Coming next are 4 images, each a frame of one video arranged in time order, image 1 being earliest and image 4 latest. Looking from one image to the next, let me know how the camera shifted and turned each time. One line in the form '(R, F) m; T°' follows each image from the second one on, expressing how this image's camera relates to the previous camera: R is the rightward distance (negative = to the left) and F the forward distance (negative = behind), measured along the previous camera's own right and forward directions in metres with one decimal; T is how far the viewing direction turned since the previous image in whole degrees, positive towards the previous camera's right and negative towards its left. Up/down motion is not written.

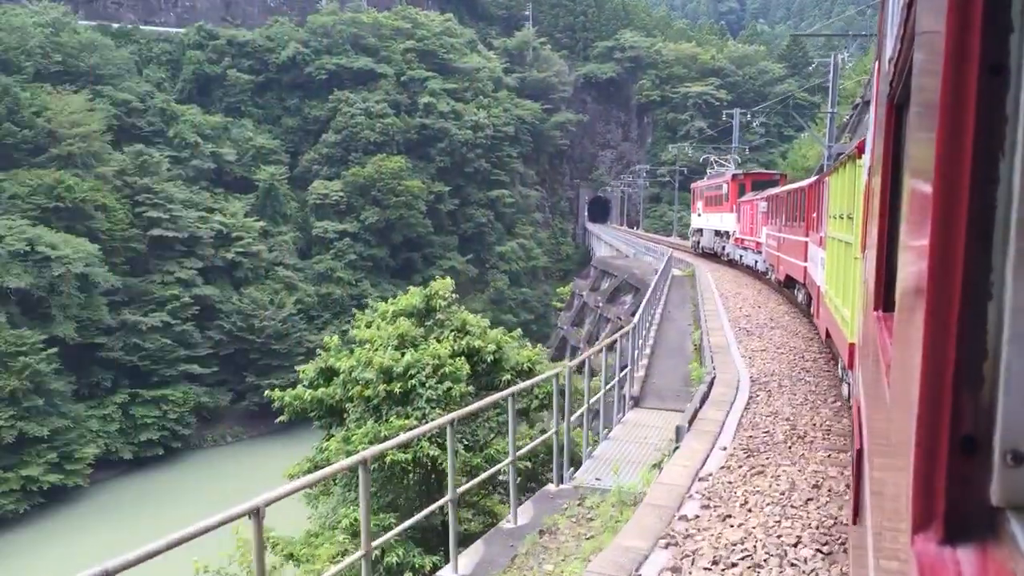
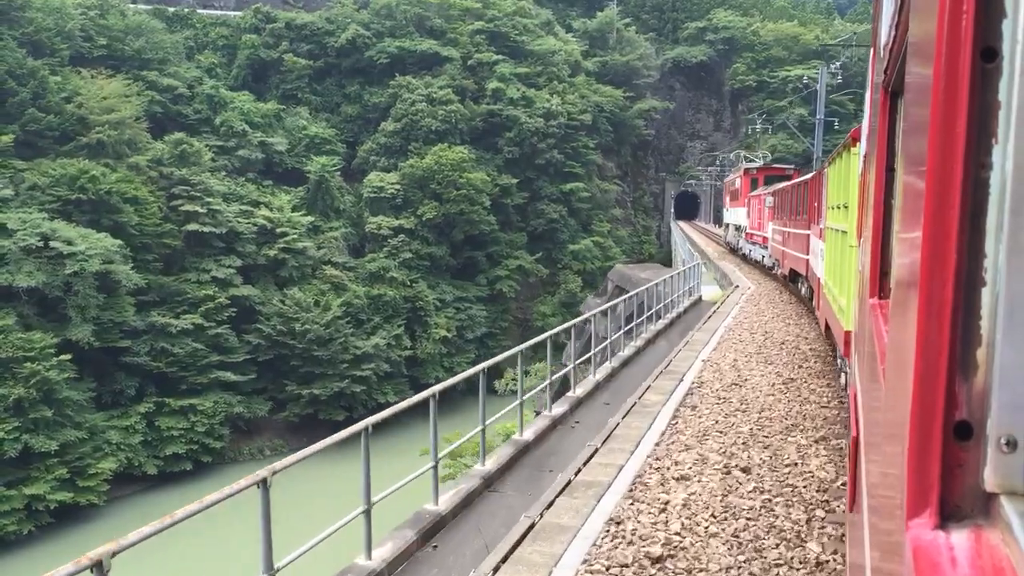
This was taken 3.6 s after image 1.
(+0.4, +1.7) m; -6°
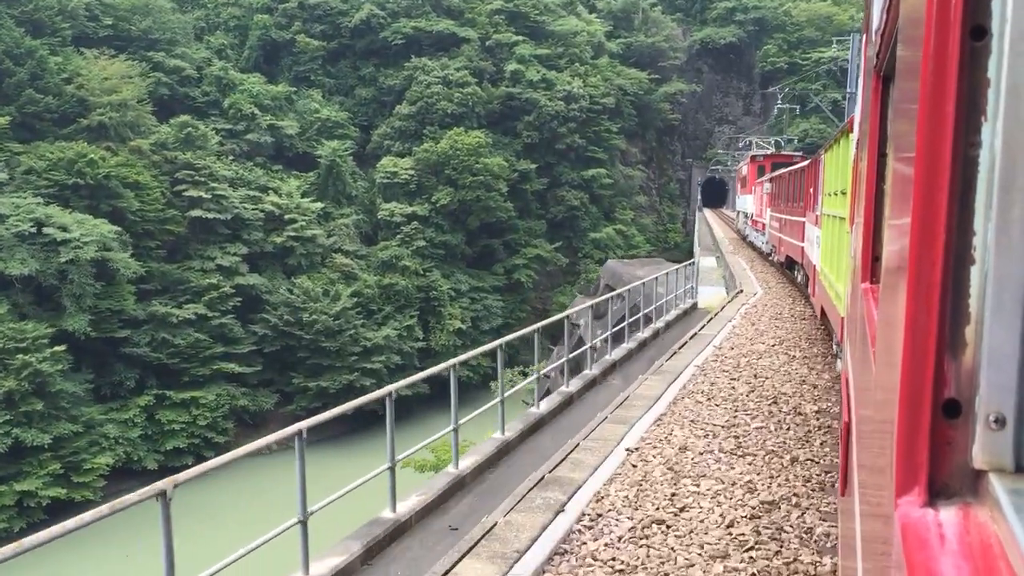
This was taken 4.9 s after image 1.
(+0.2, +0.6) m; -2°
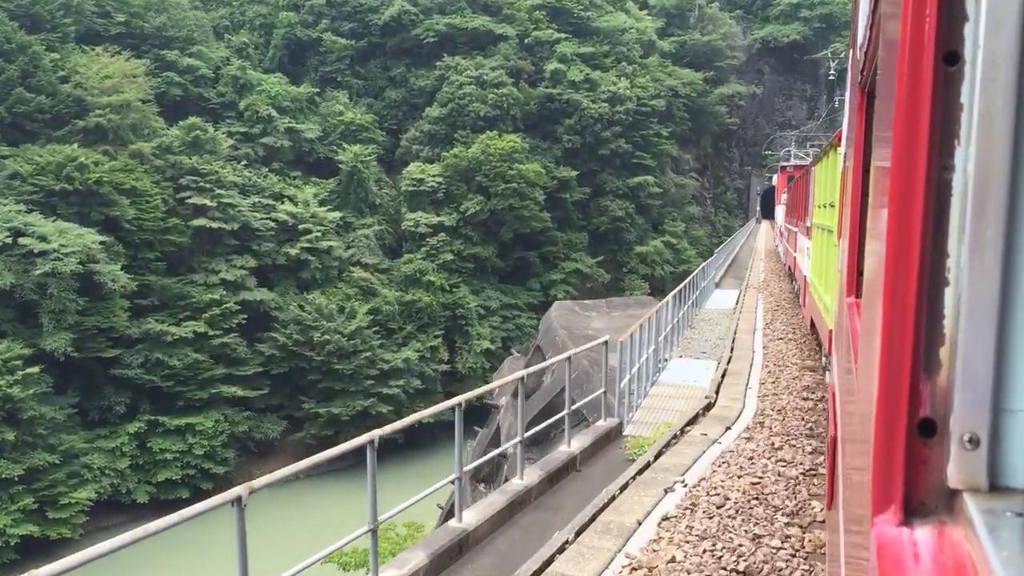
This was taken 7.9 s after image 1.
(+0.4, +1.3) m; -4°
